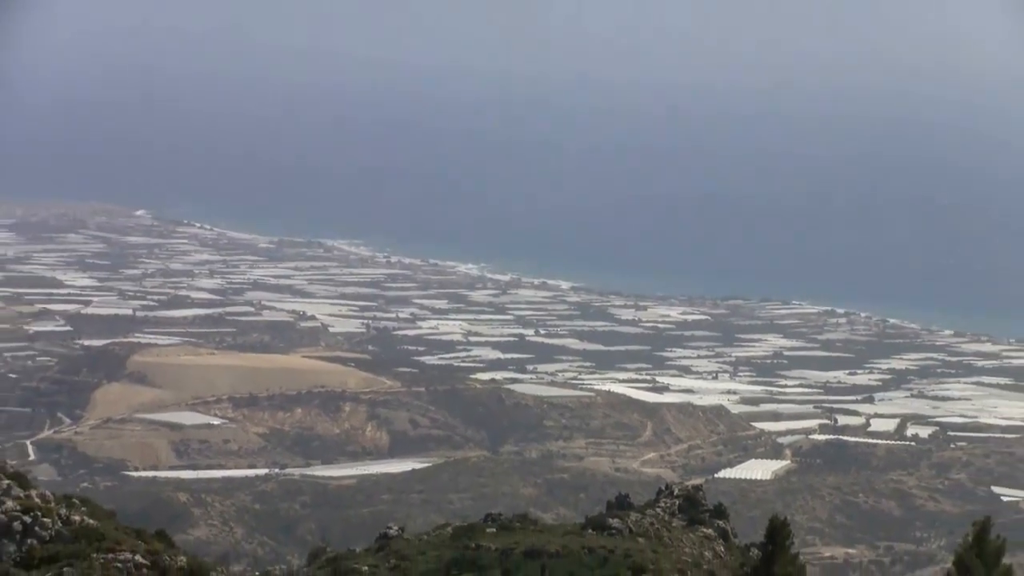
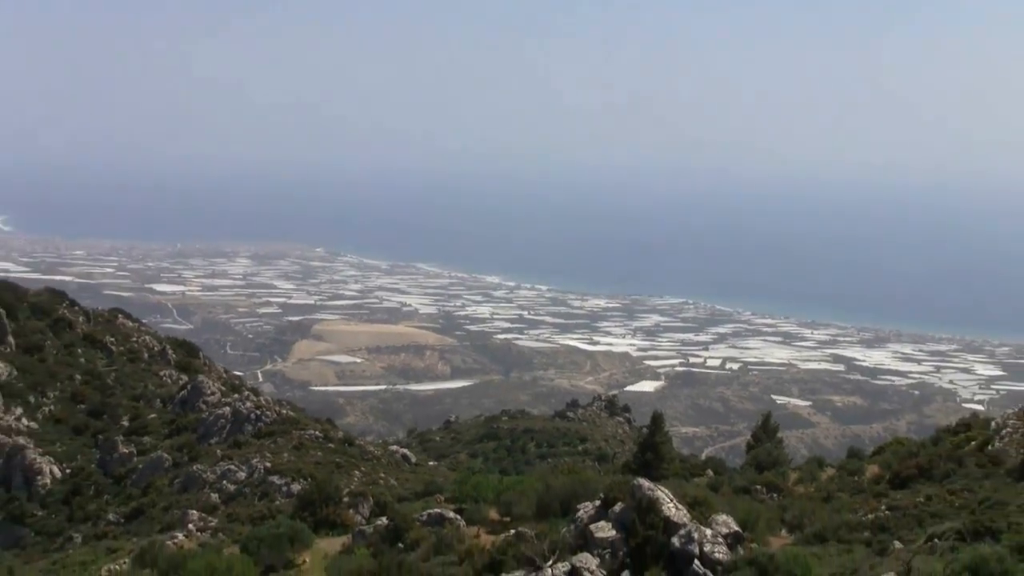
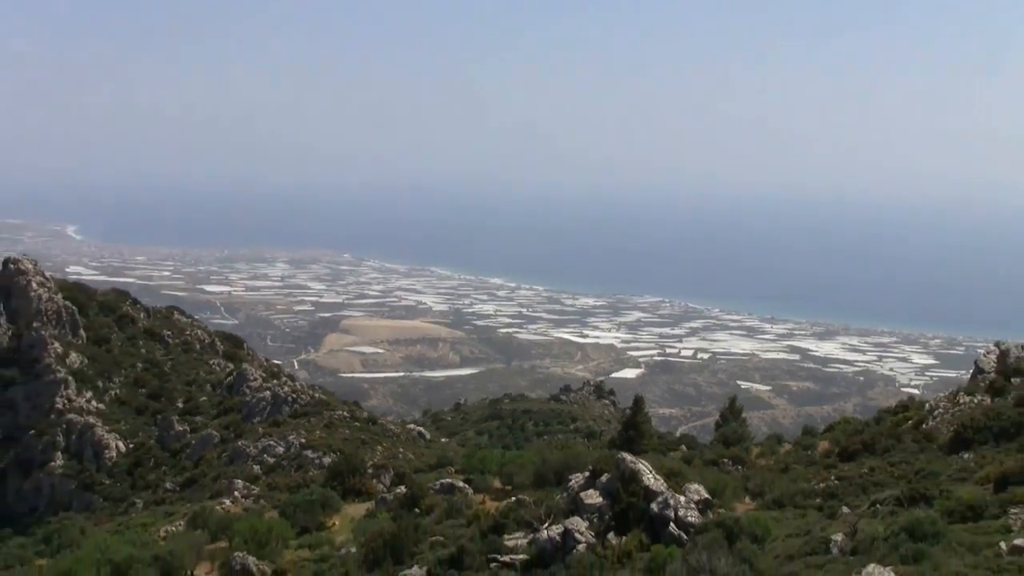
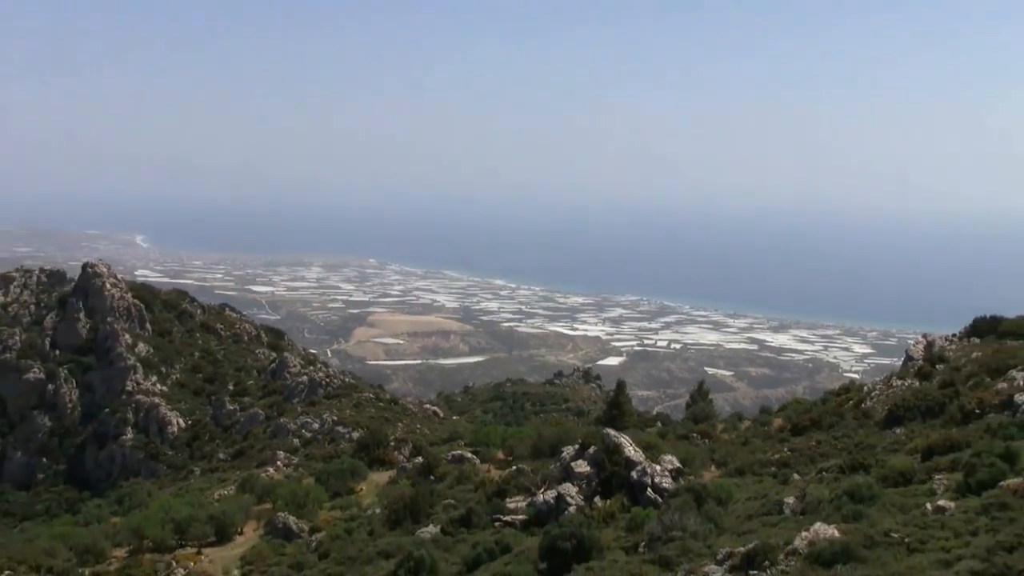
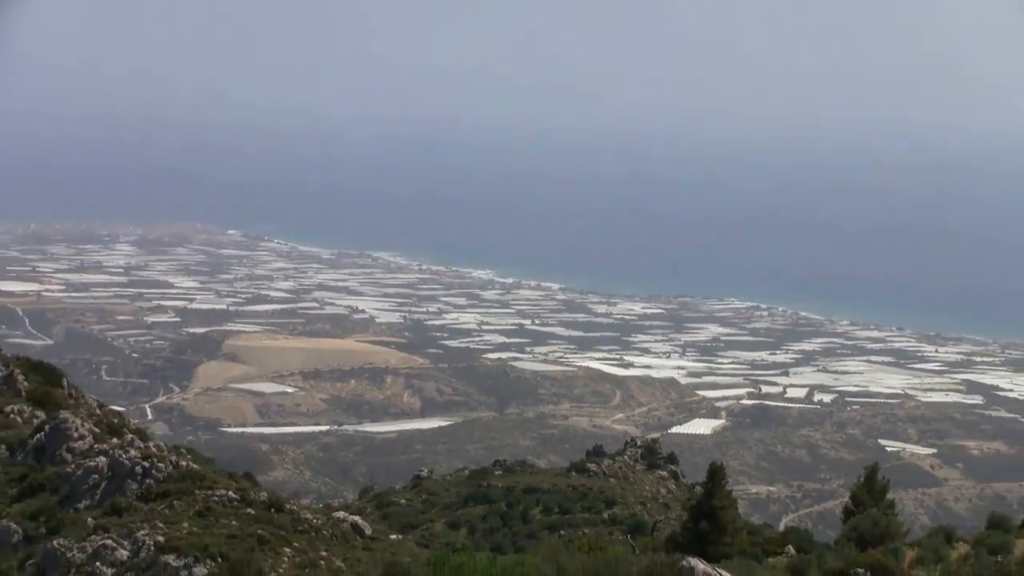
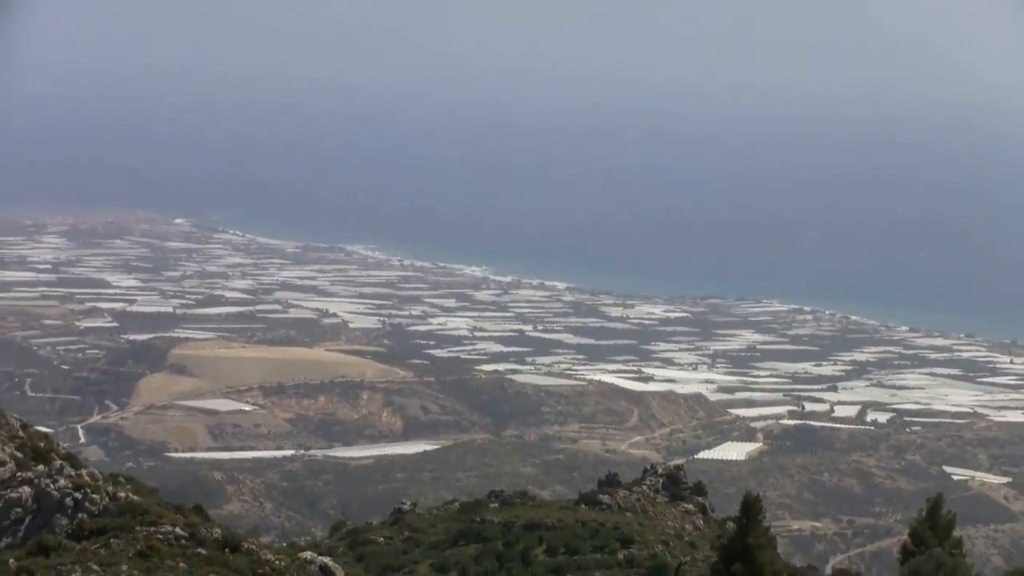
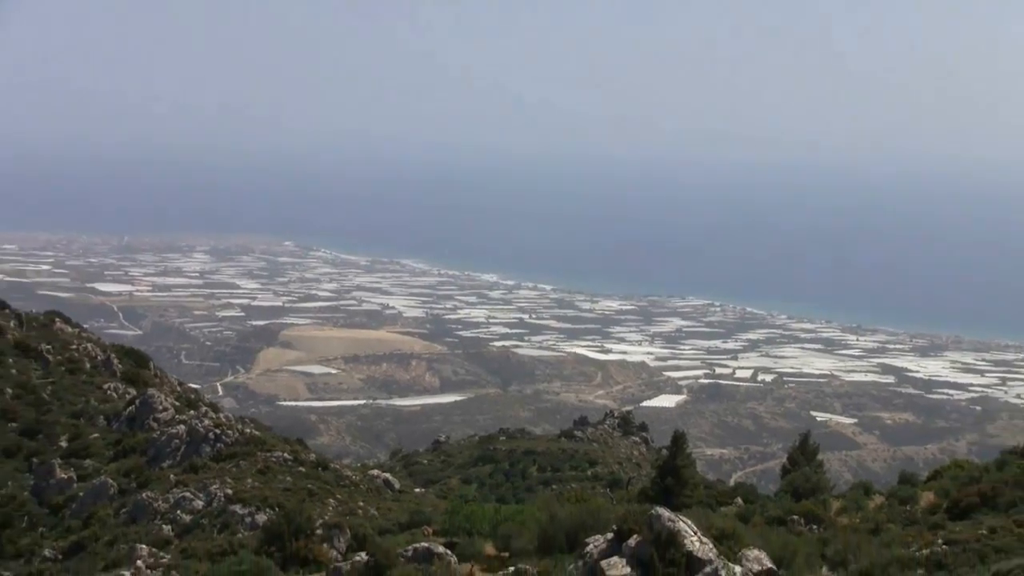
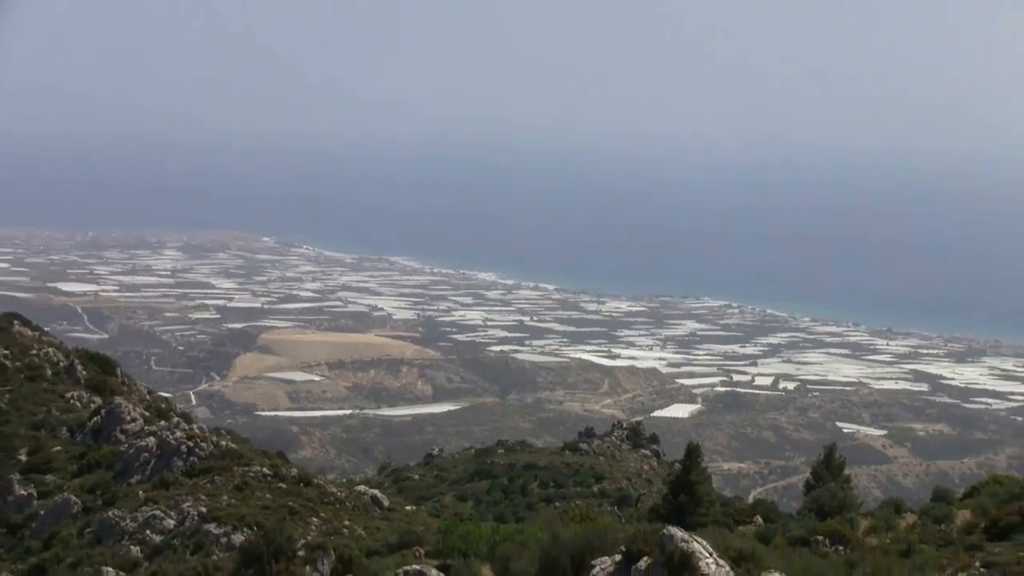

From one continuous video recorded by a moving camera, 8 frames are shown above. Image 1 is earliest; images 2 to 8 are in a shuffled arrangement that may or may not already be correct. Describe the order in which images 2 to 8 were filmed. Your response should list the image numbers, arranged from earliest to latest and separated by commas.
6, 5, 8, 7, 2, 3, 4
